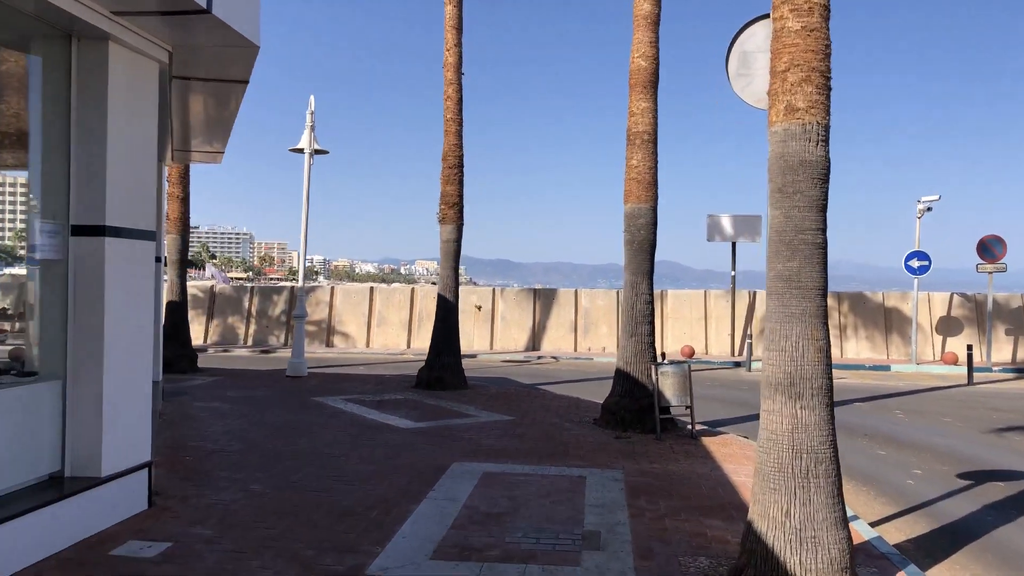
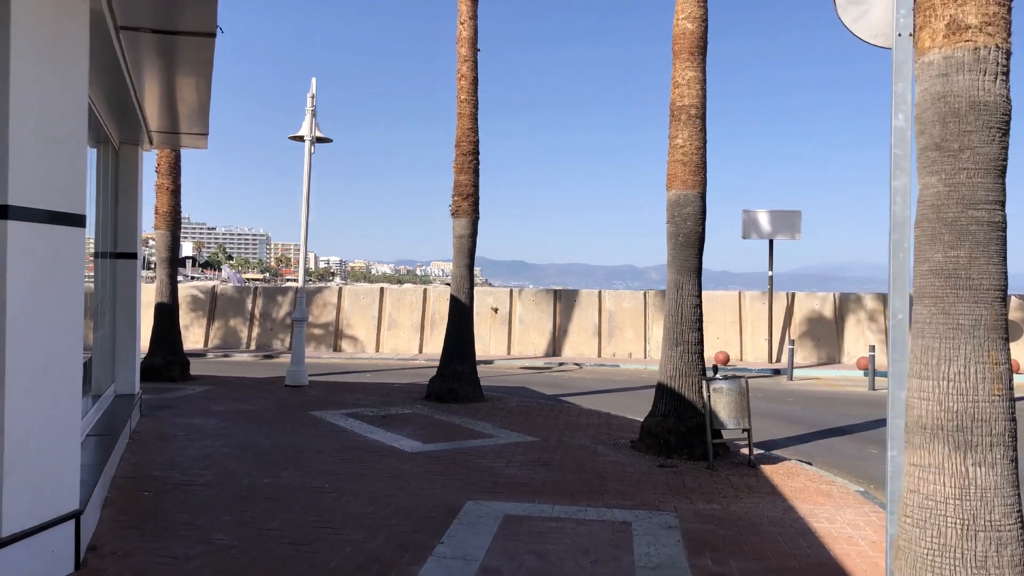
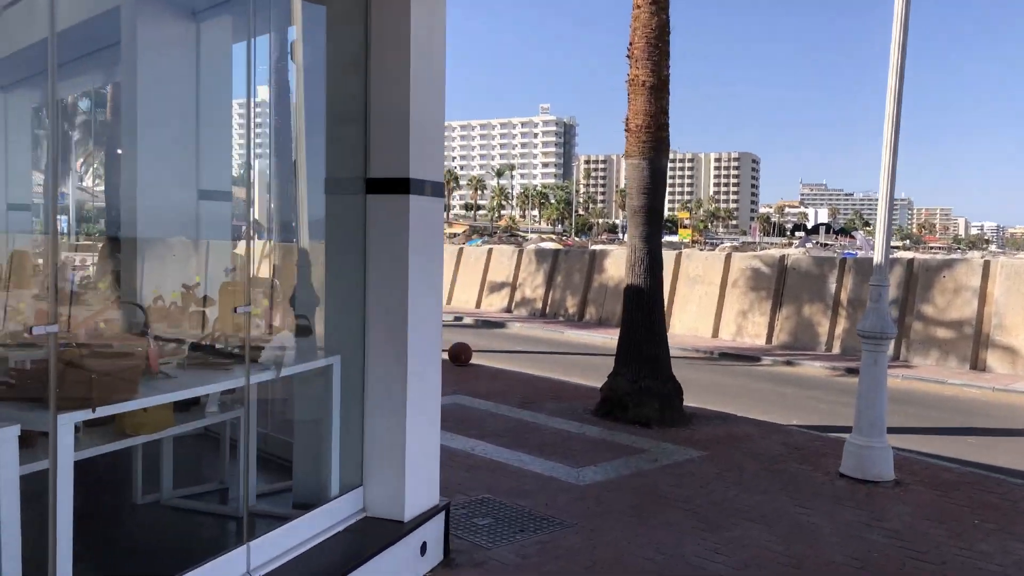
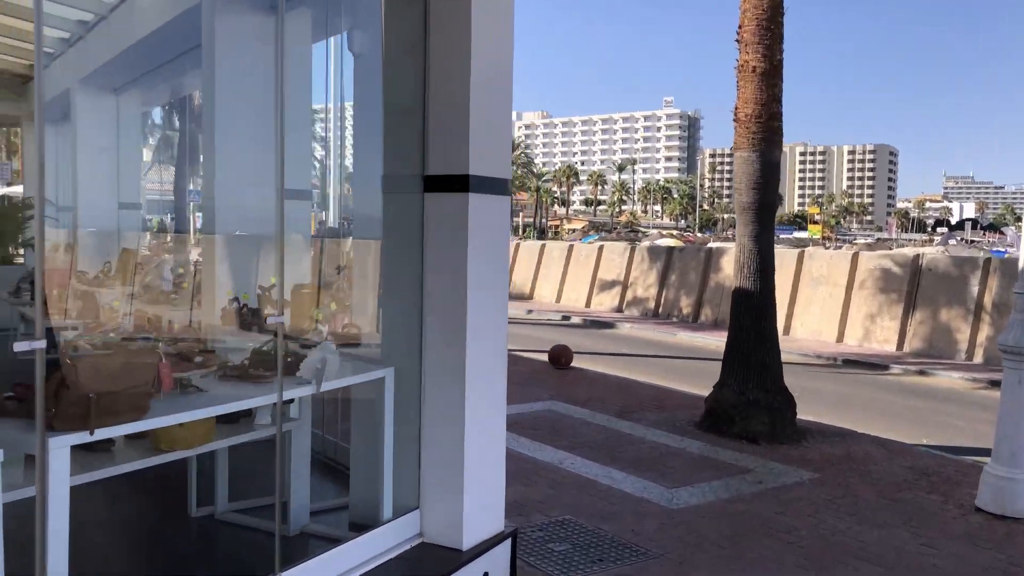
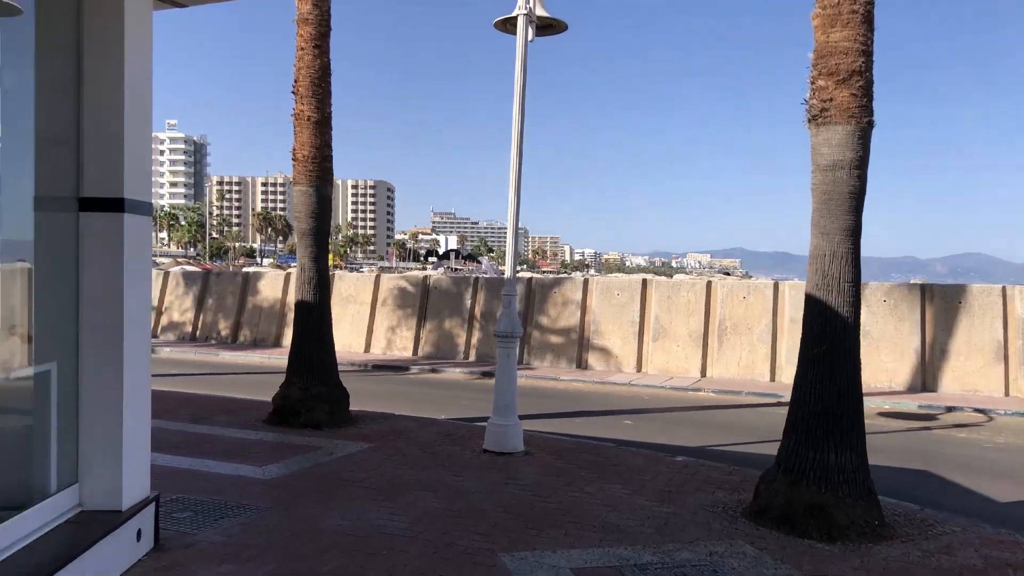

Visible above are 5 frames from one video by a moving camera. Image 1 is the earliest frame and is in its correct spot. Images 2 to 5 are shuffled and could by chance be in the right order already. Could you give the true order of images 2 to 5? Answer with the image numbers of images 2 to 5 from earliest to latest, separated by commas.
2, 5, 3, 4
